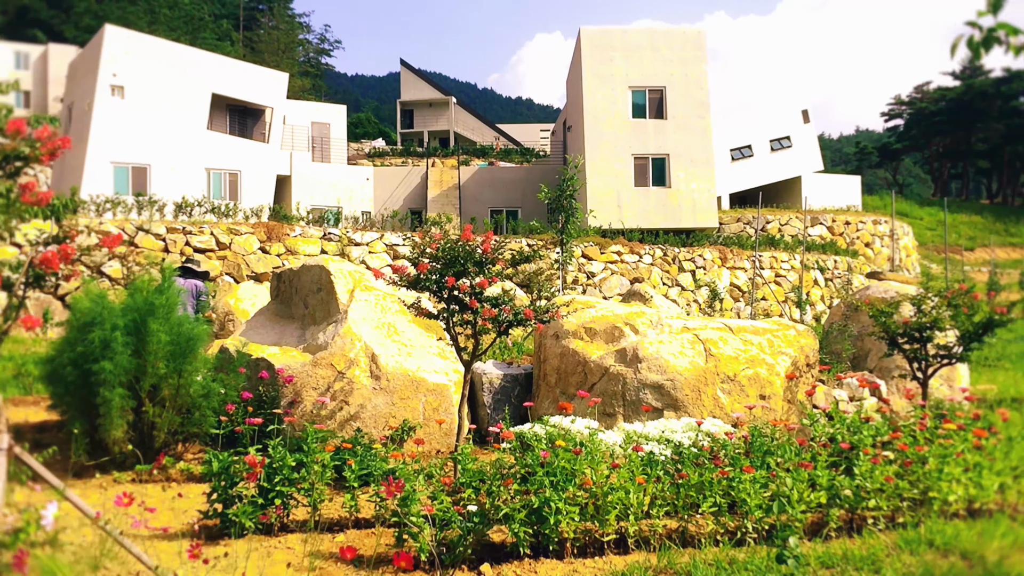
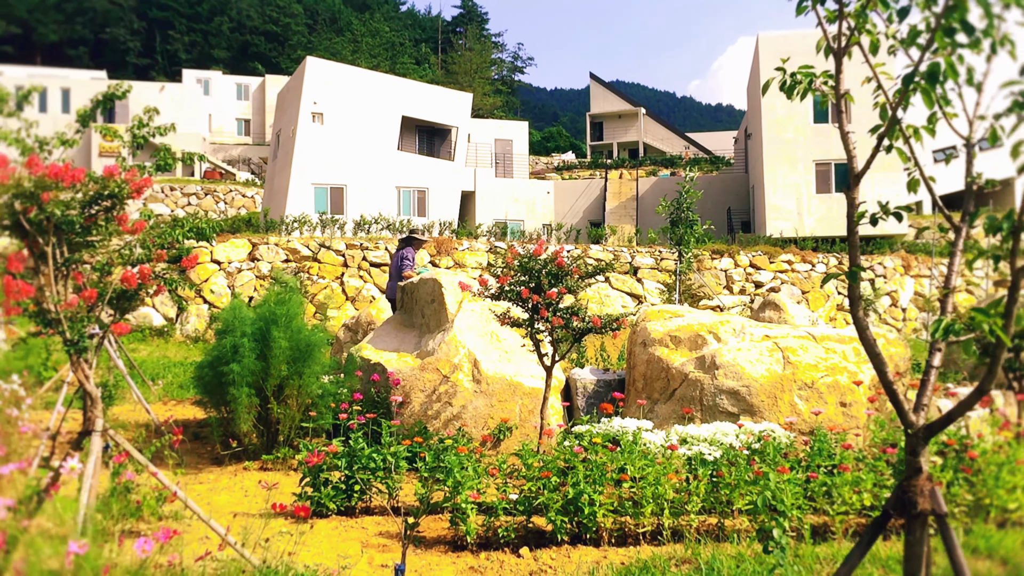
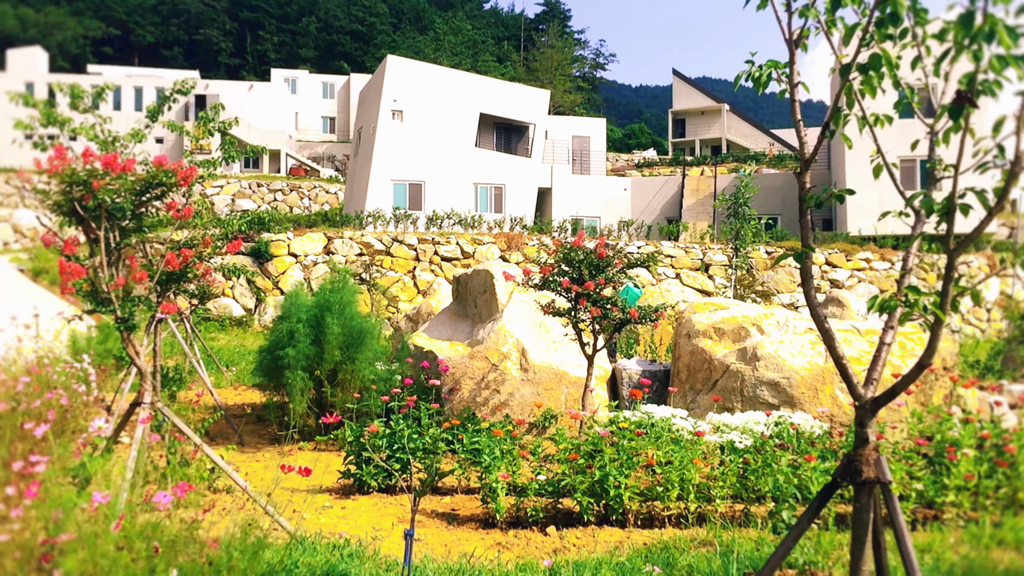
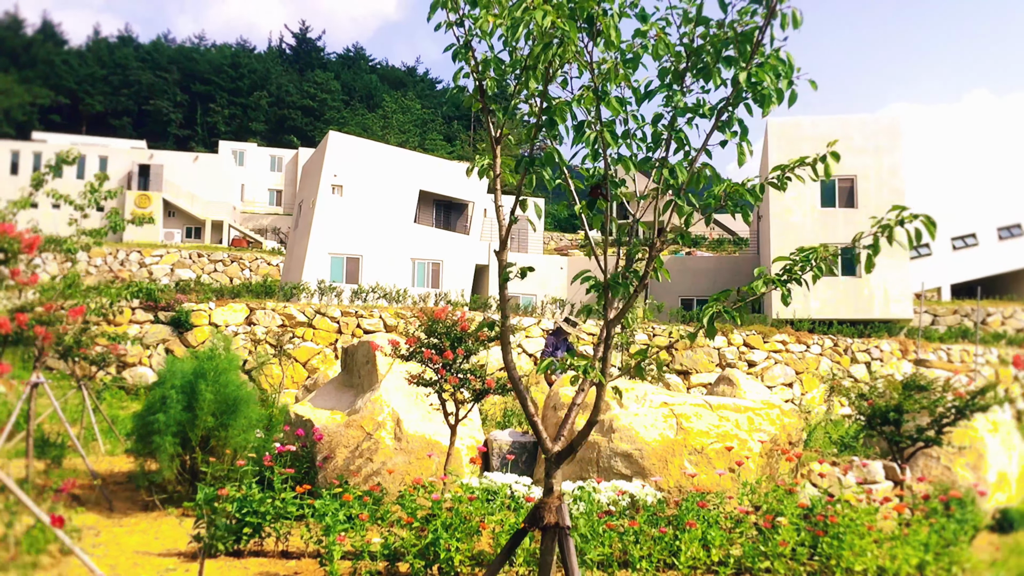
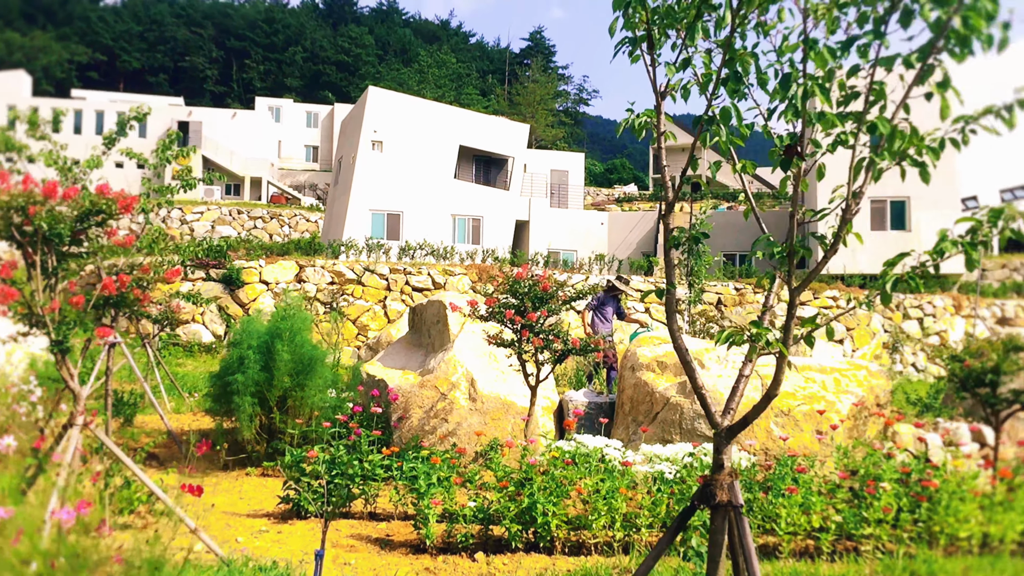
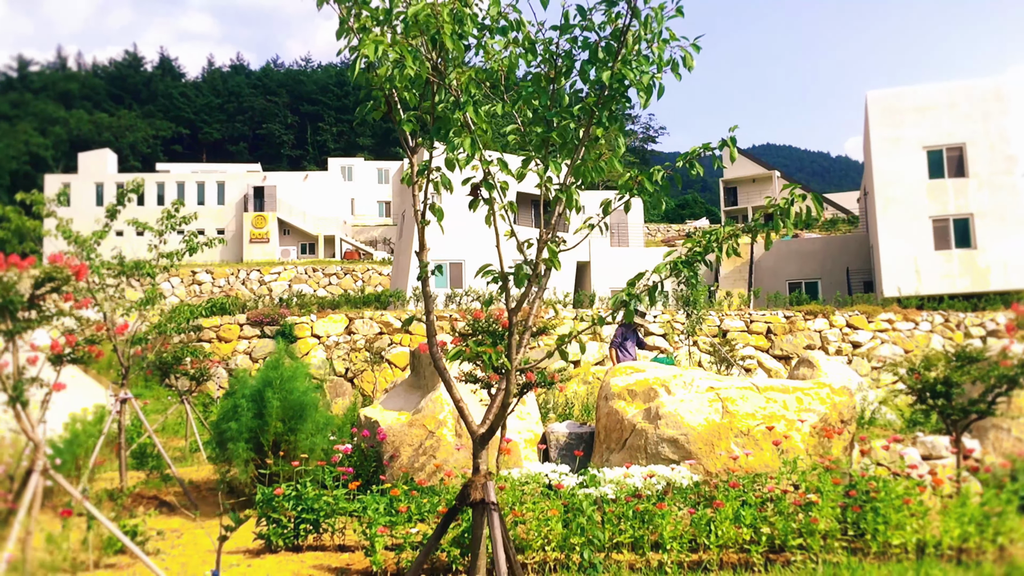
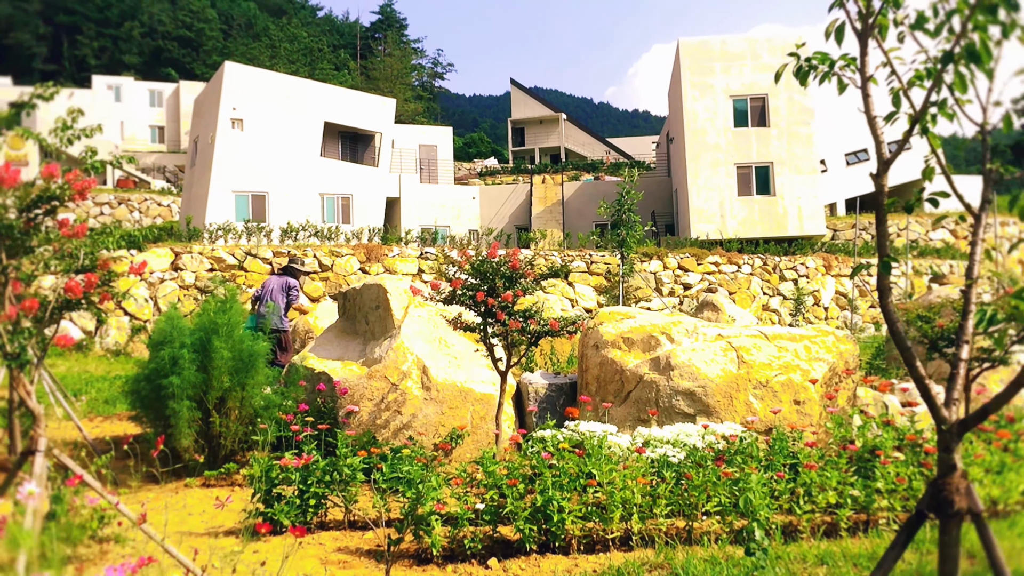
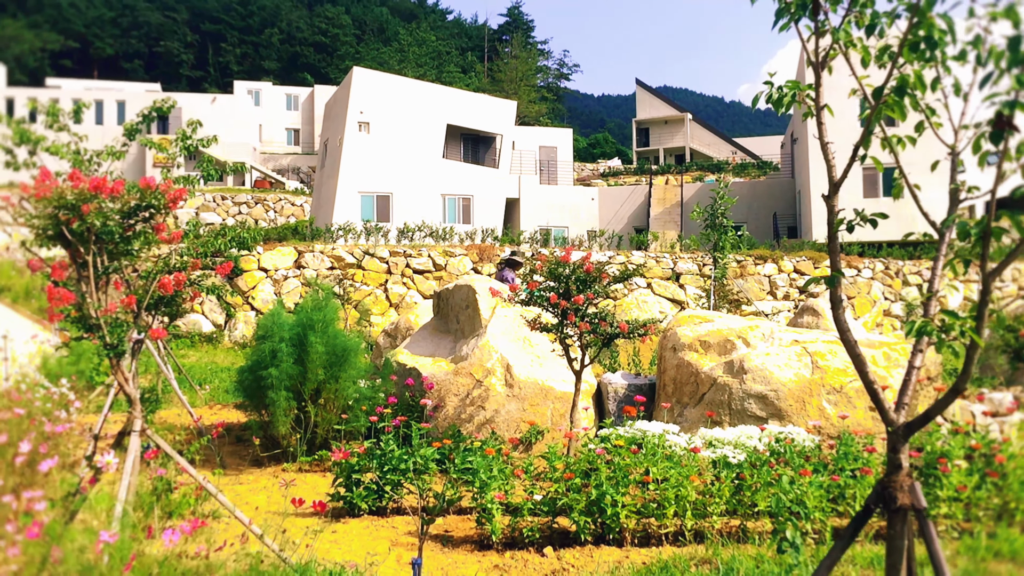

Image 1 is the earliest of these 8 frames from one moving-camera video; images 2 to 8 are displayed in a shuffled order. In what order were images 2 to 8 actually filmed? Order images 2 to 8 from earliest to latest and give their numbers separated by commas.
7, 2, 8, 3, 5, 4, 6
